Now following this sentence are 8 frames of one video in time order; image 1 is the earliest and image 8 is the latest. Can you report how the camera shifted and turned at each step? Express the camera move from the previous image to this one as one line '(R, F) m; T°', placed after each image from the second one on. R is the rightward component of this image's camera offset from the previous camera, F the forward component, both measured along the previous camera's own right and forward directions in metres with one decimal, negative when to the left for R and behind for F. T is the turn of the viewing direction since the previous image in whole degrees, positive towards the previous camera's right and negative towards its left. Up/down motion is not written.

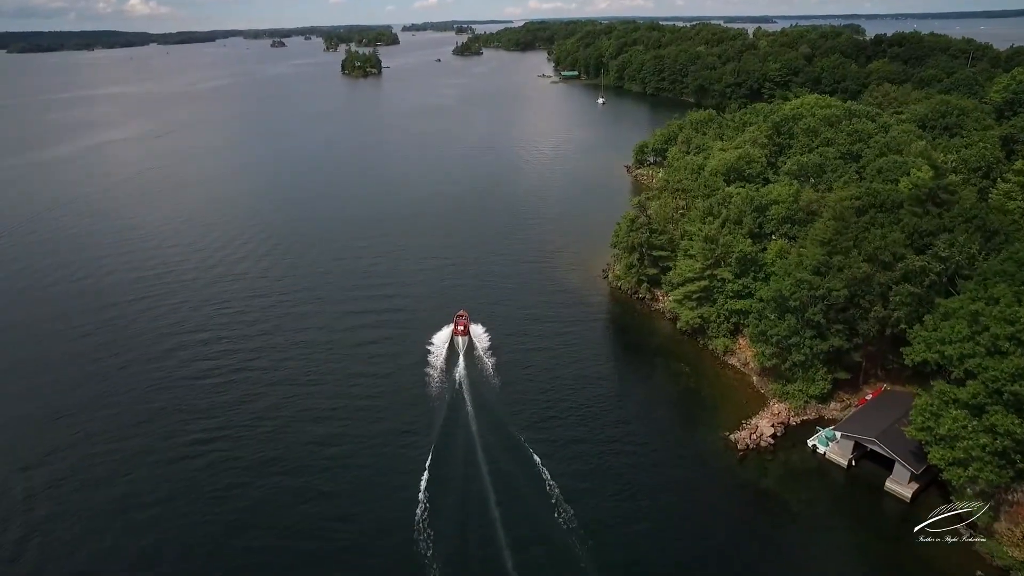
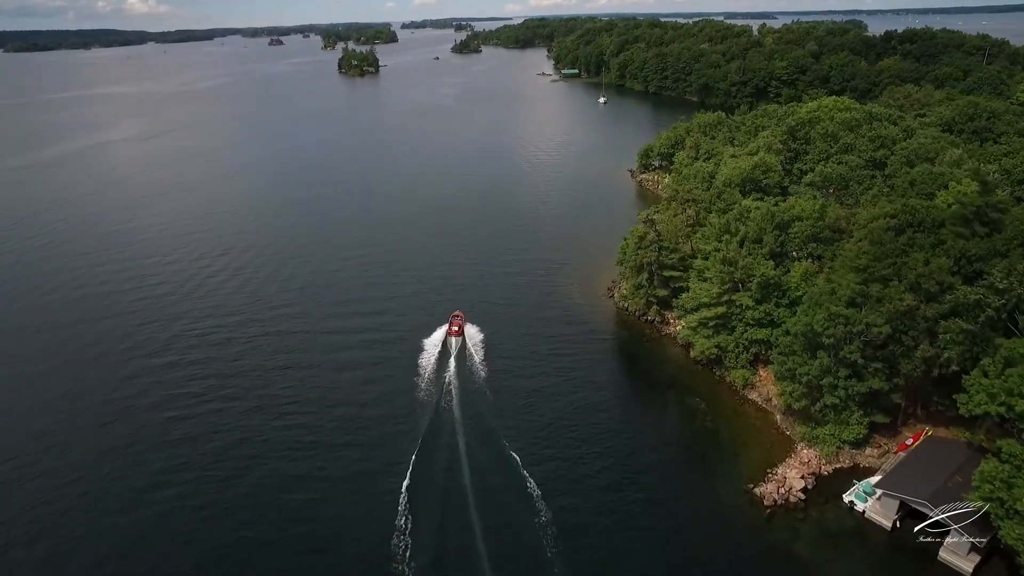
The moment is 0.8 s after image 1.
(+0.2, +3.5) m; 0°
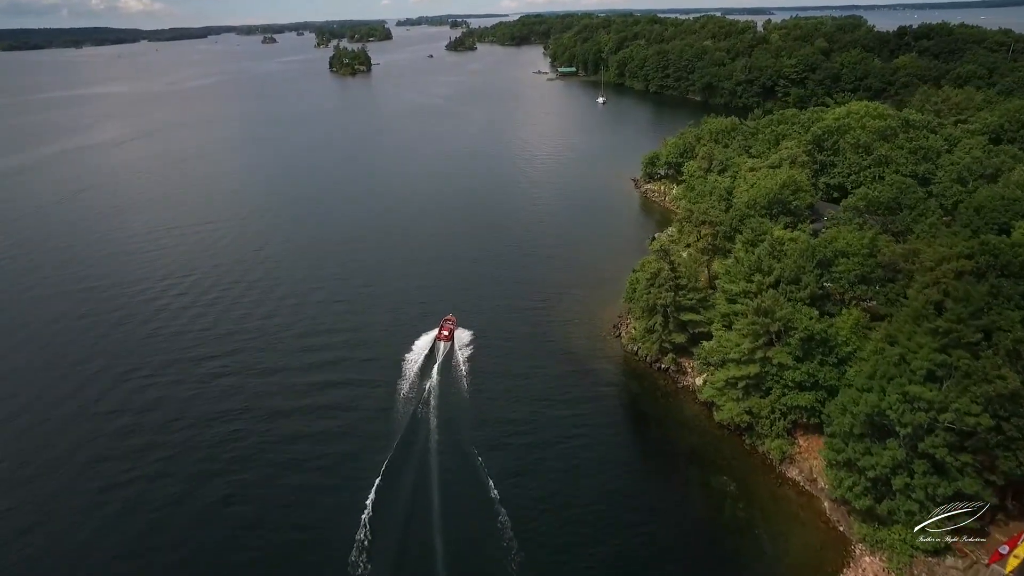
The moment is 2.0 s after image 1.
(+0.5, +6.0) m; 0°
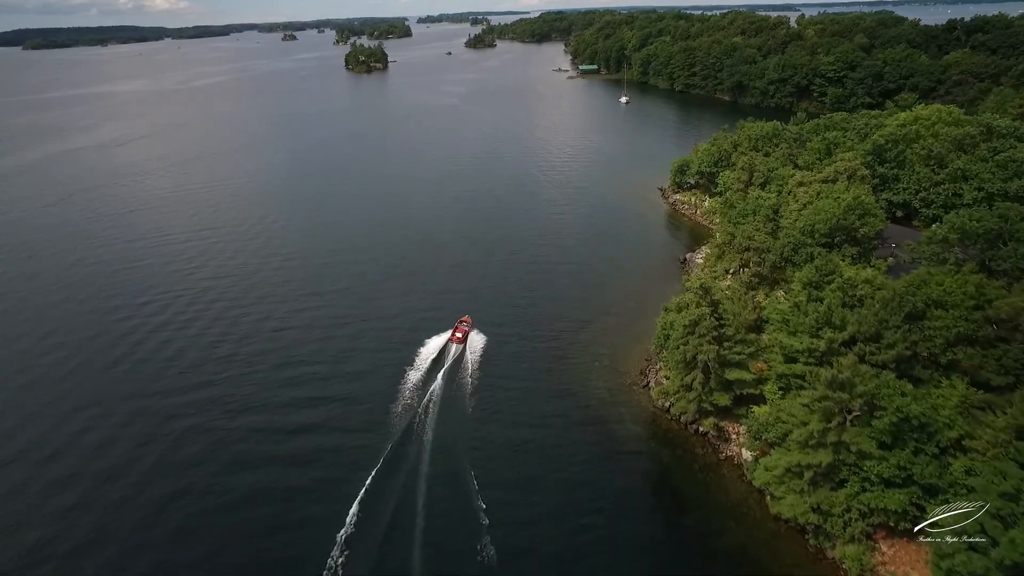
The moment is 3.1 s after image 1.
(+0.6, +6.0) m; -2°
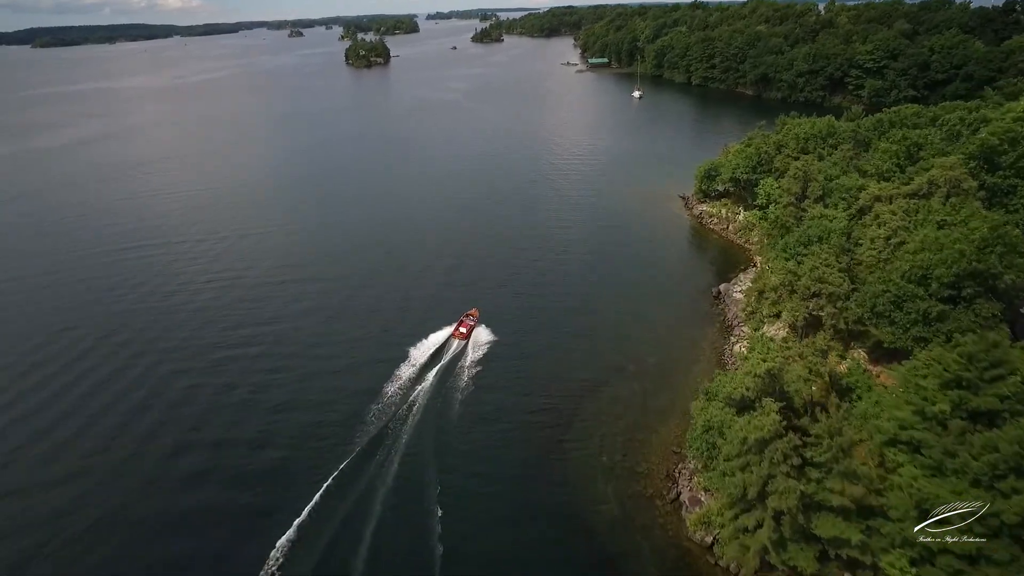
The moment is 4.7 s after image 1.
(+1.5, +10.3) m; -1°
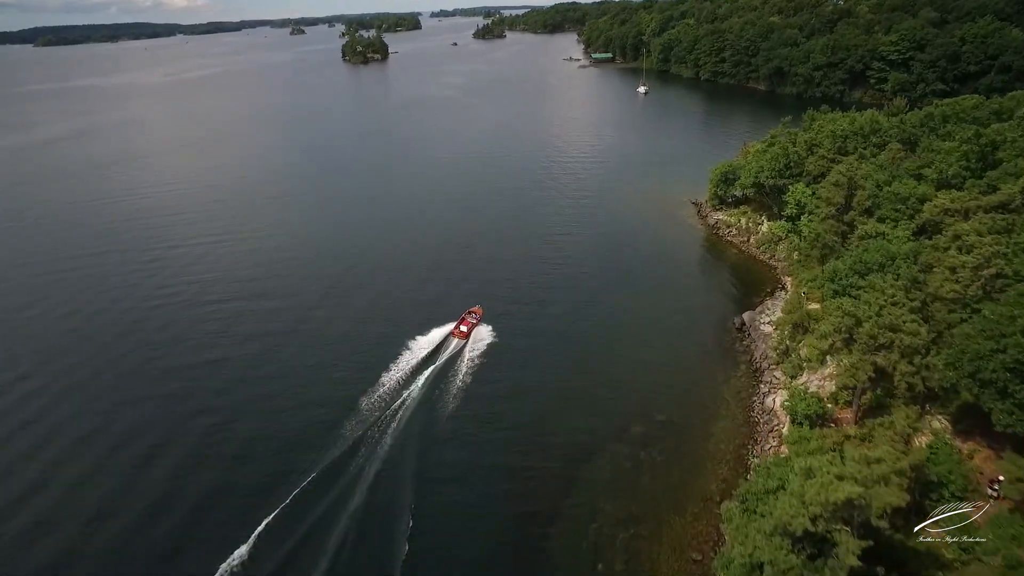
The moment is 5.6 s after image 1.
(+1.2, +6.6) m; 0°
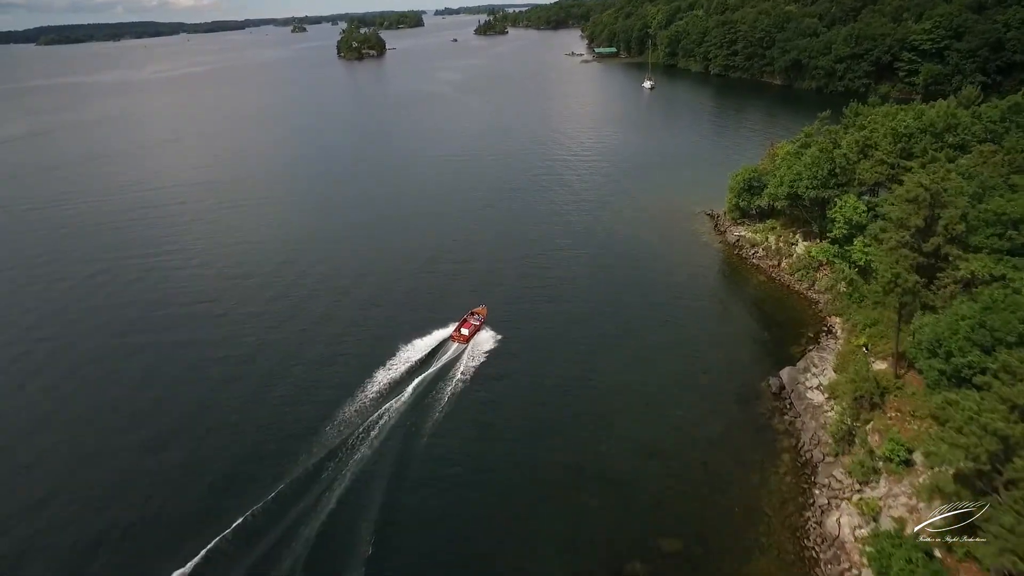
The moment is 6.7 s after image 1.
(+1.7, +8.0) m; 0°
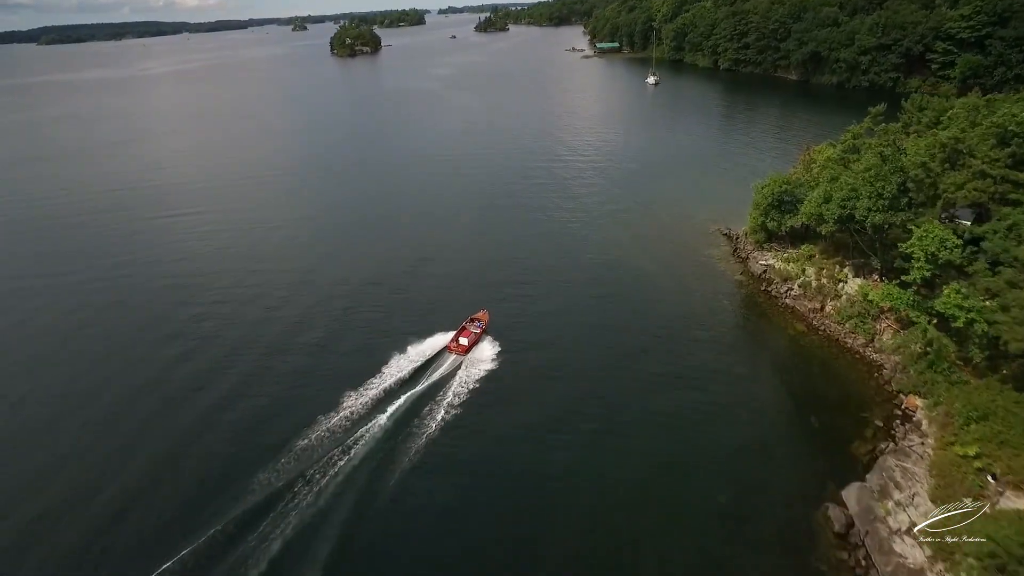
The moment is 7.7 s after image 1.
(+2.0, +8.3) m; 0°
